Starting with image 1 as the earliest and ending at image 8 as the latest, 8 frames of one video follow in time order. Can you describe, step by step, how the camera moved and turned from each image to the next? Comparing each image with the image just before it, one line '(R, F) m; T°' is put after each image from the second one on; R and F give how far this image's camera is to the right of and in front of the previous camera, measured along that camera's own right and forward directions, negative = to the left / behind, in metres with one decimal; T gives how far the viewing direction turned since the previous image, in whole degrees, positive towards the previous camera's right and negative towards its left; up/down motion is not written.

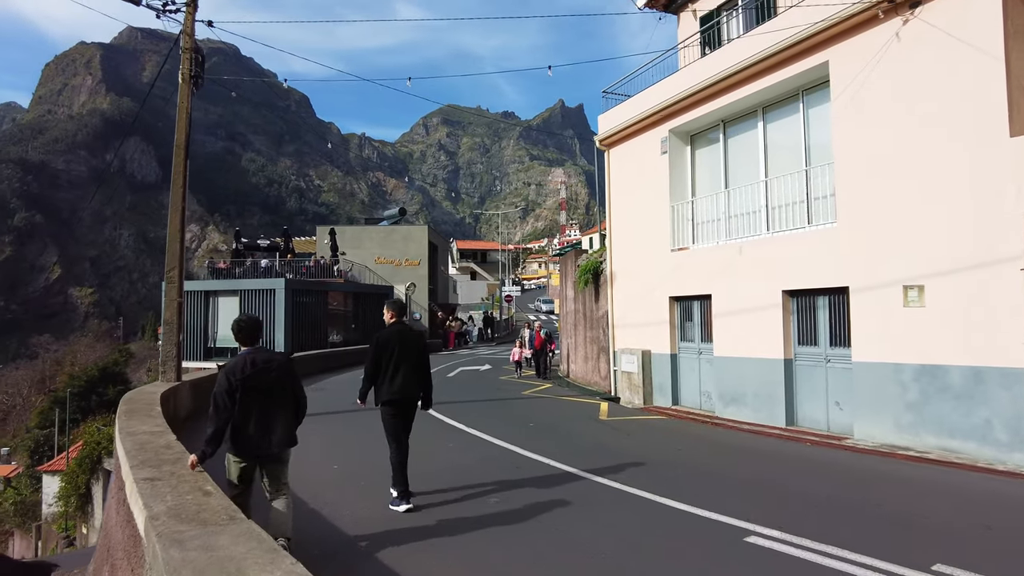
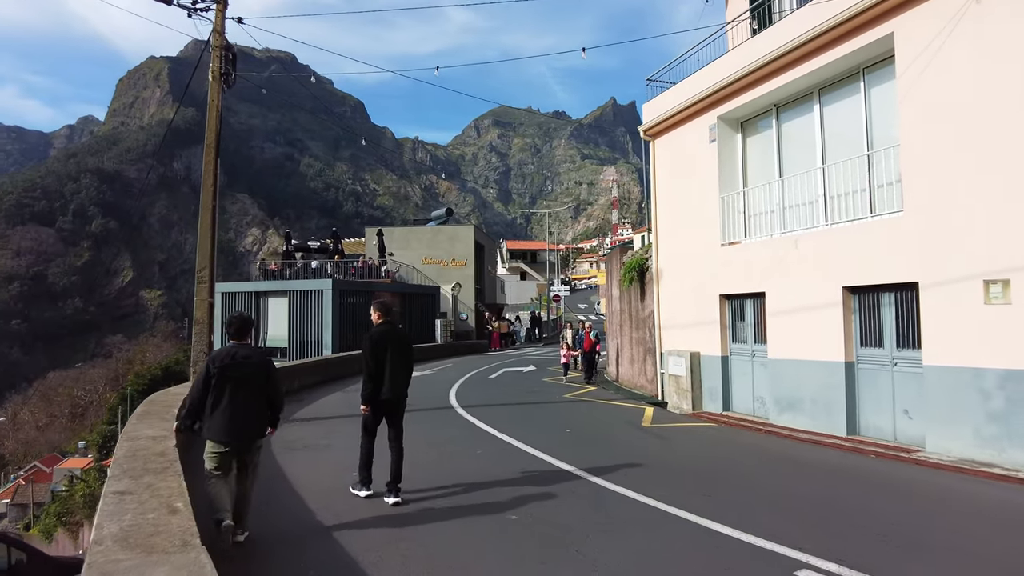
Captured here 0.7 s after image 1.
(+0.2, +0.5) m; -5°
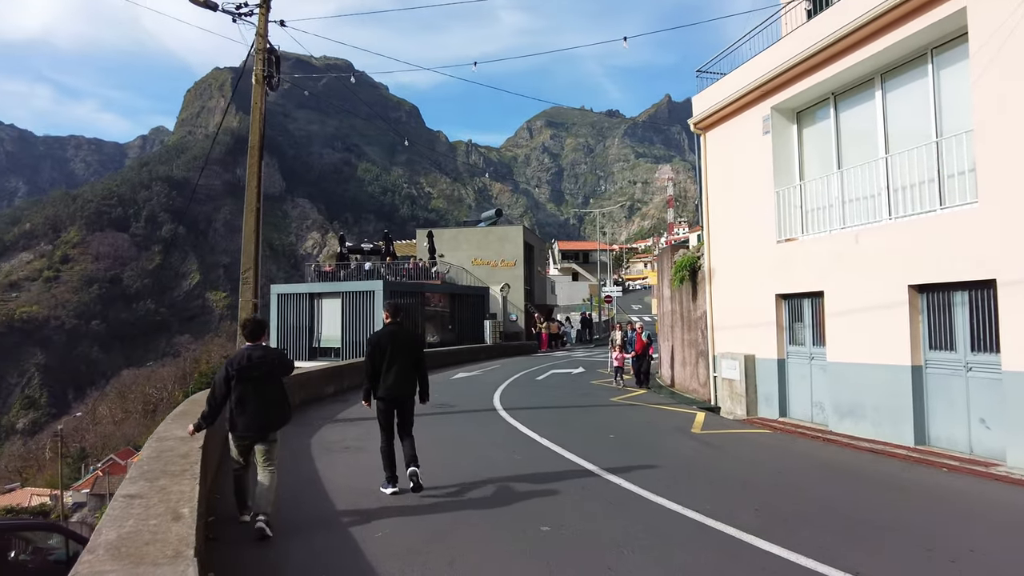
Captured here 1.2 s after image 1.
(+0.2, +0.2) m; -5°
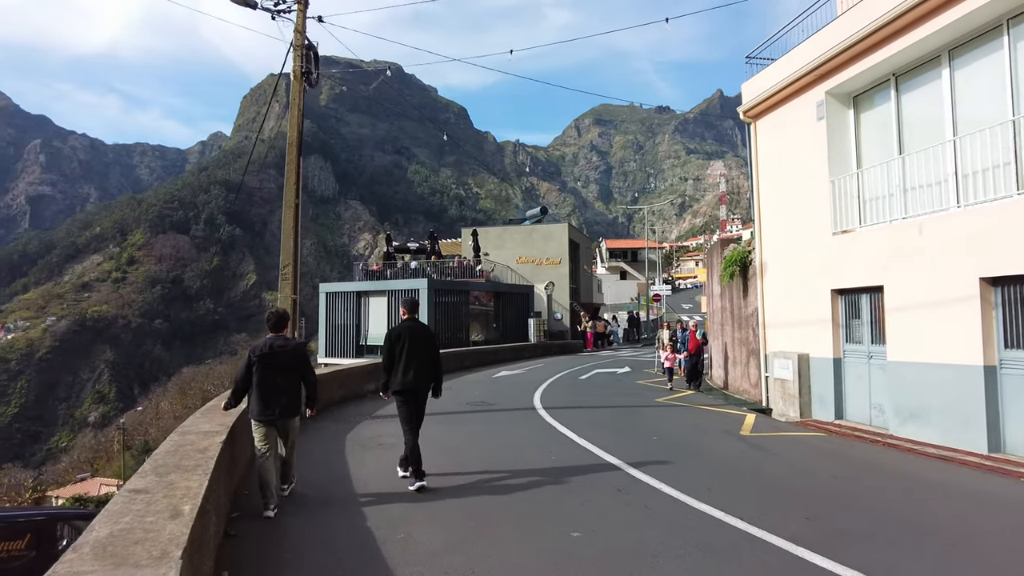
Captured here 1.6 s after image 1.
(+0.1, +0.3) m; -4°
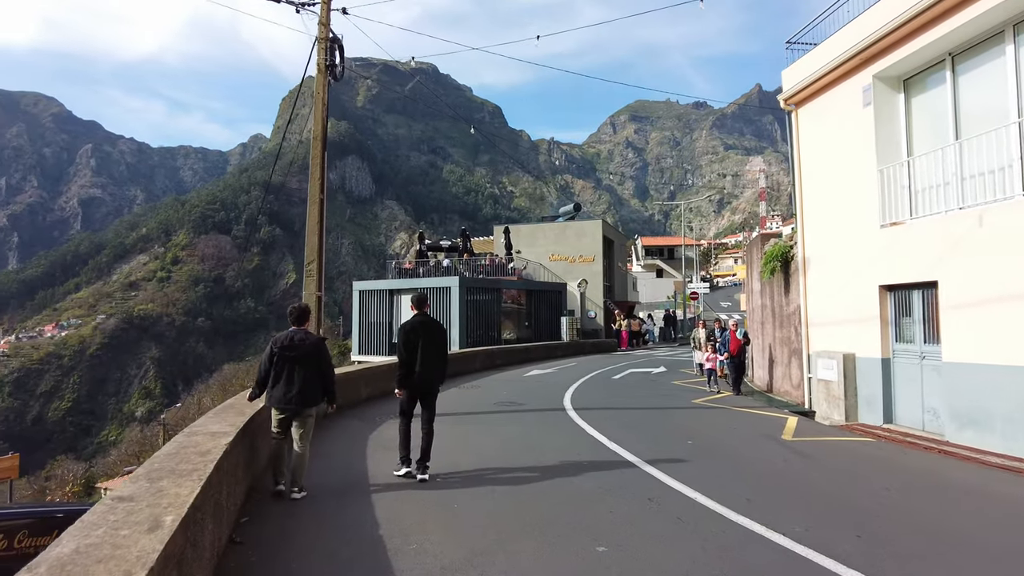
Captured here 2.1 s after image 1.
(+0.1, +0.3) m; -3°
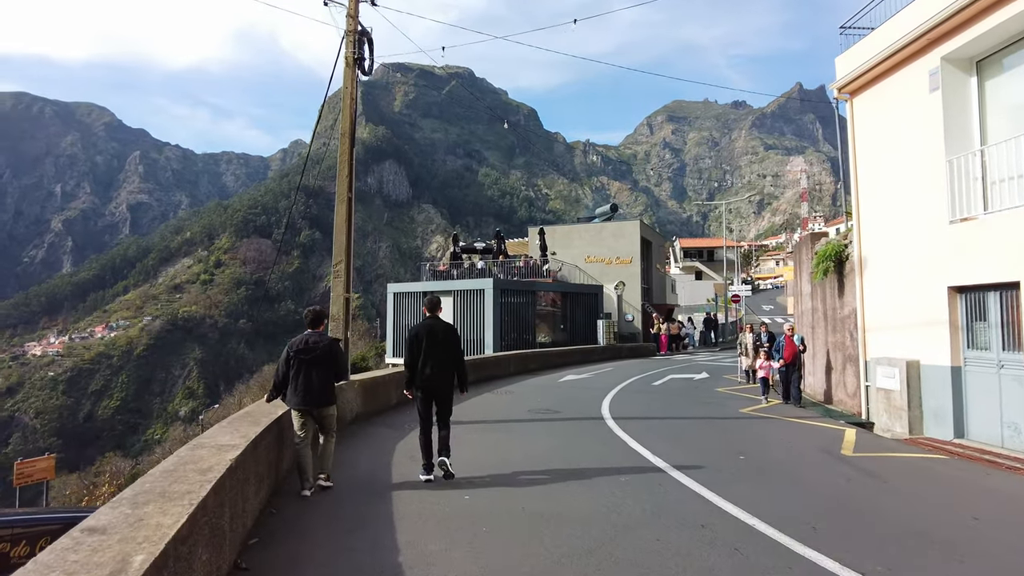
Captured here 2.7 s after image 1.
(0.0, +0.5) m; -3°
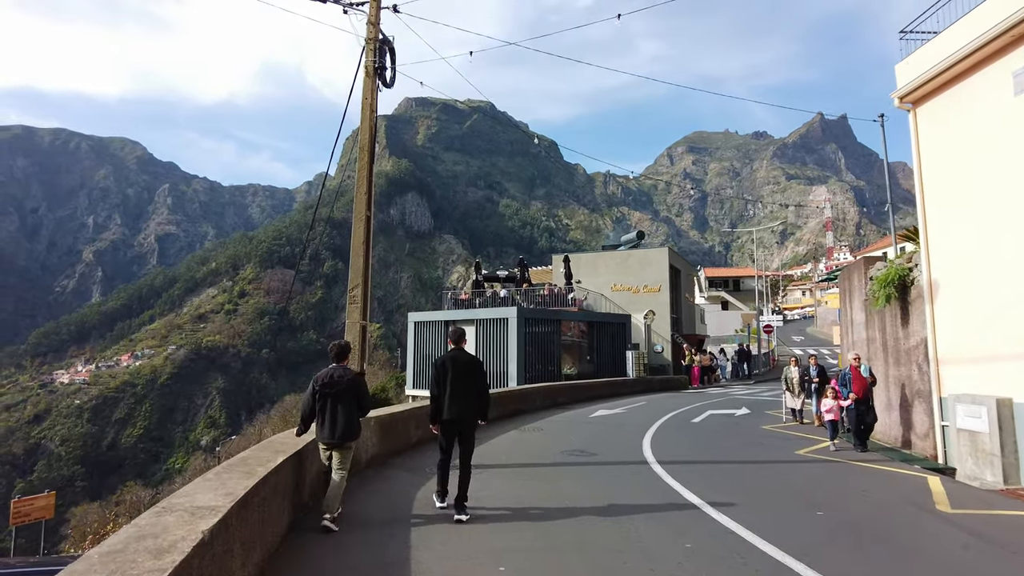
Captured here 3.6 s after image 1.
(-0.2, +0.9) m; -2°
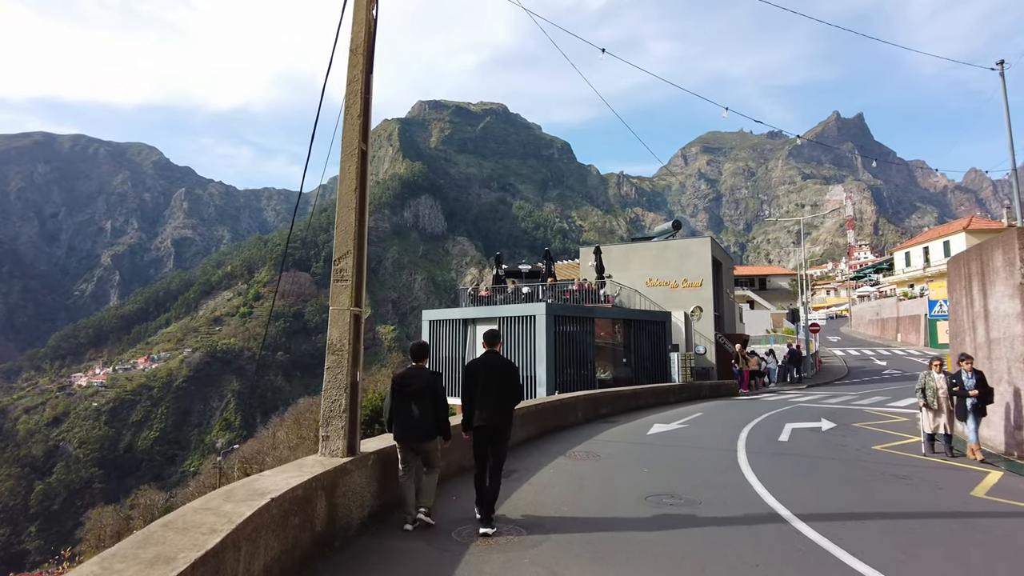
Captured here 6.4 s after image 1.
(-0.5, +2.9) m; -1°
